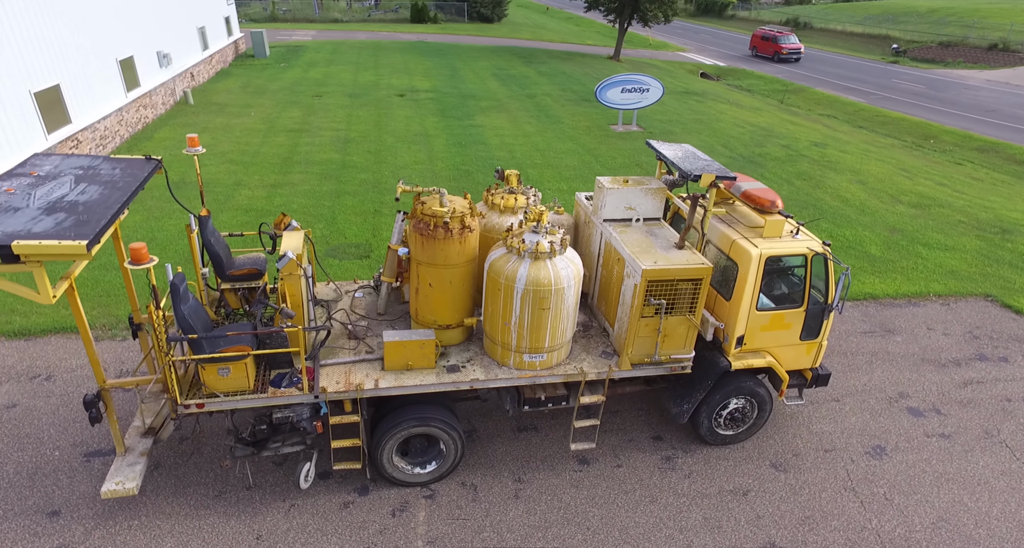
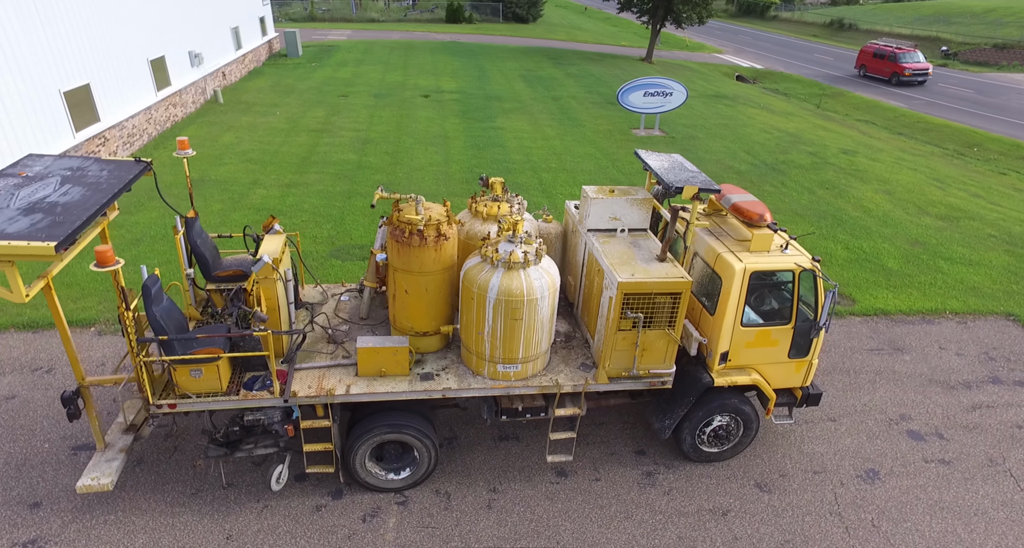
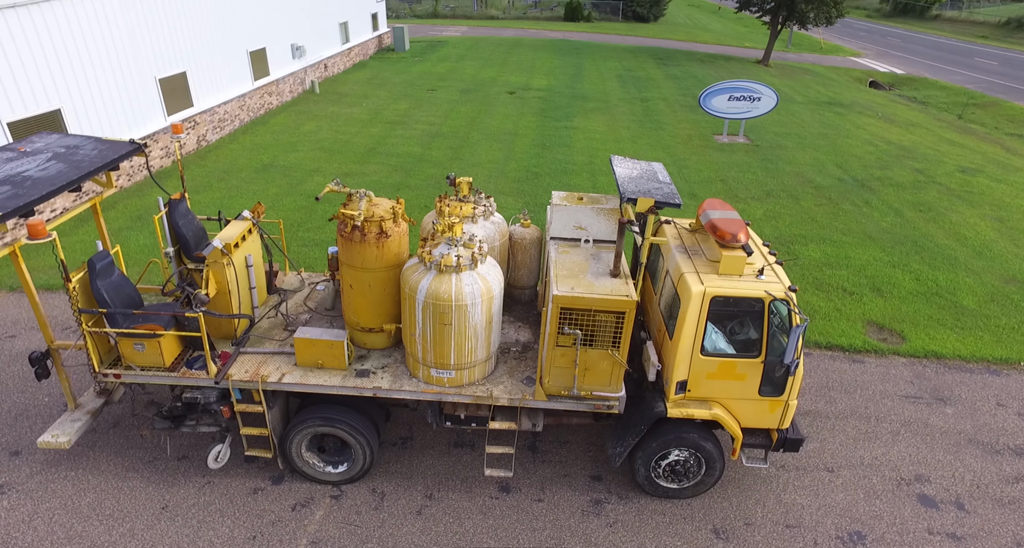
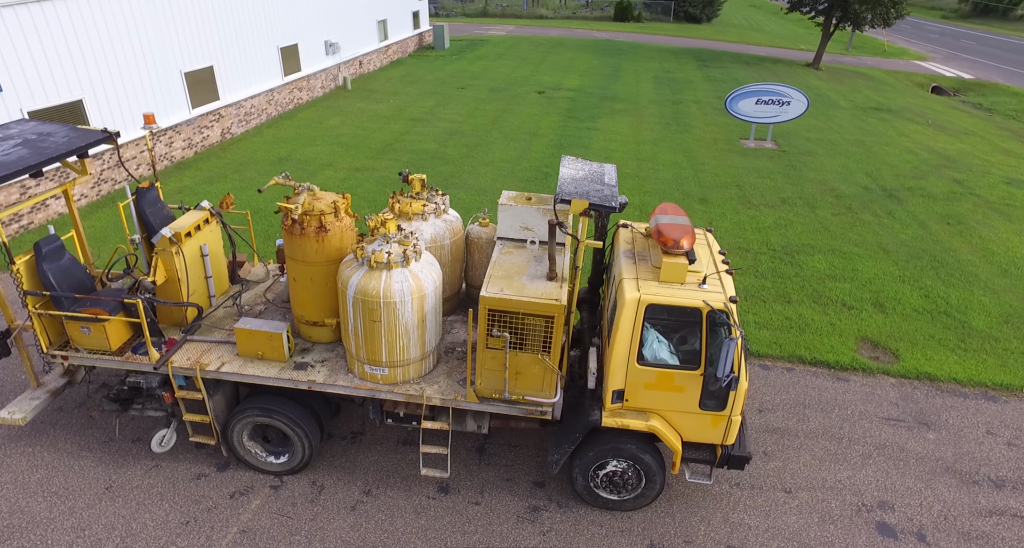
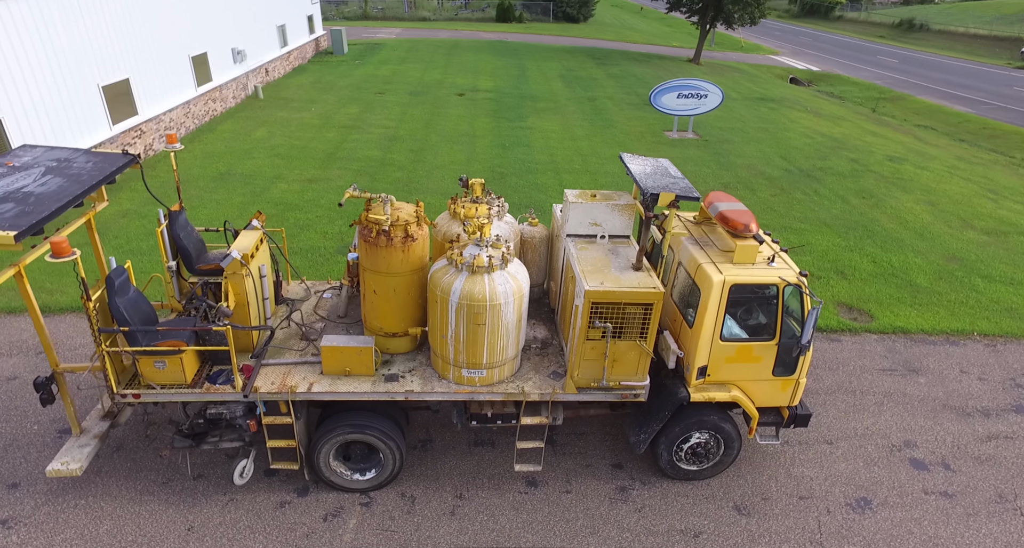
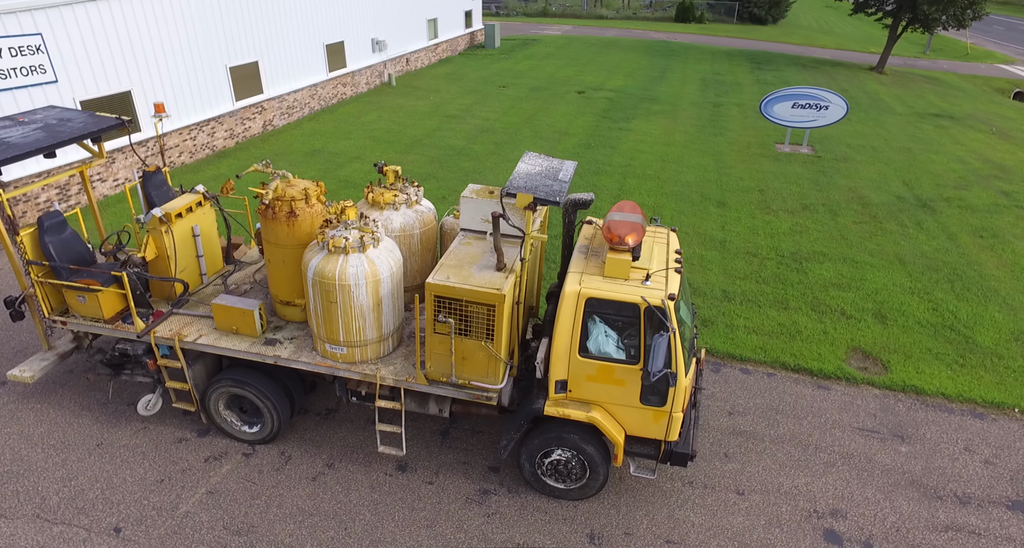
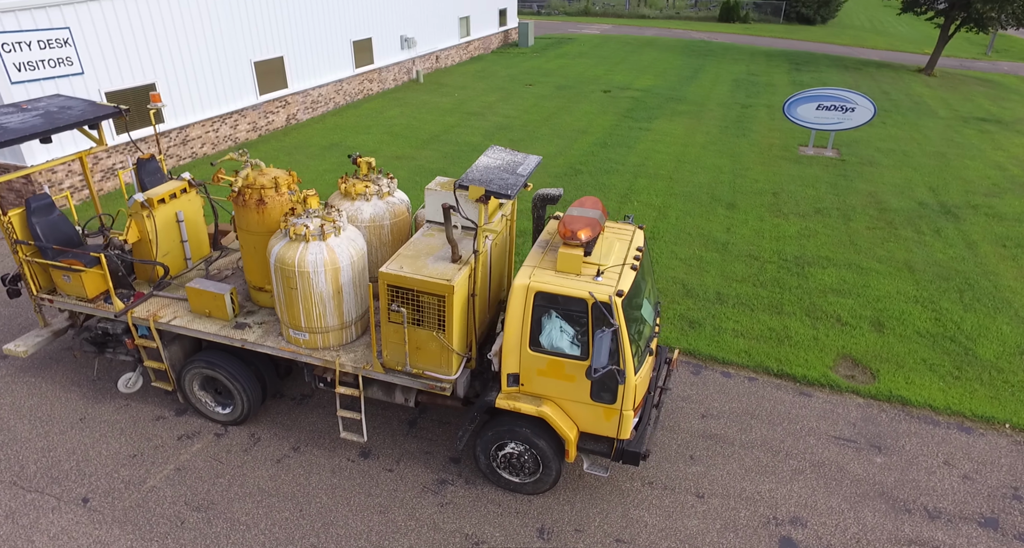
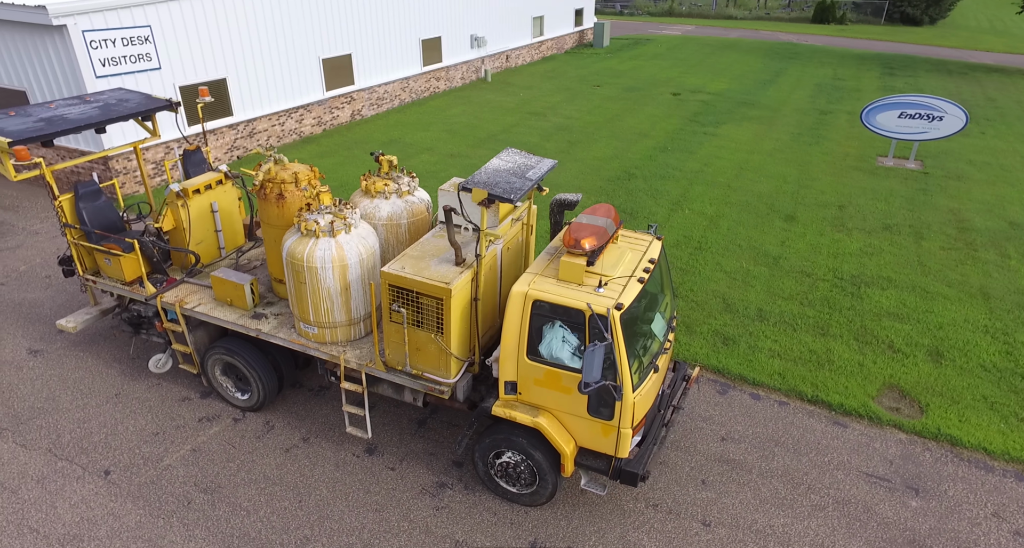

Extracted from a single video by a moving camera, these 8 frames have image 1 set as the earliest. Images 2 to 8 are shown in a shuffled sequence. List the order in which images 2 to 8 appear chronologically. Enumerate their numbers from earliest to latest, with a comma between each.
2, 5, 3, 4, 6, 7, 8
